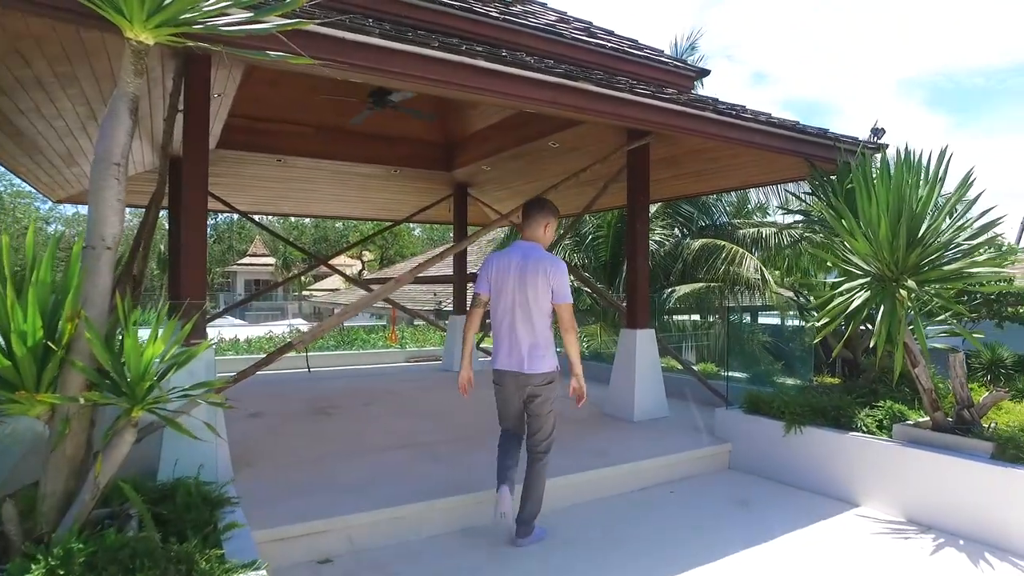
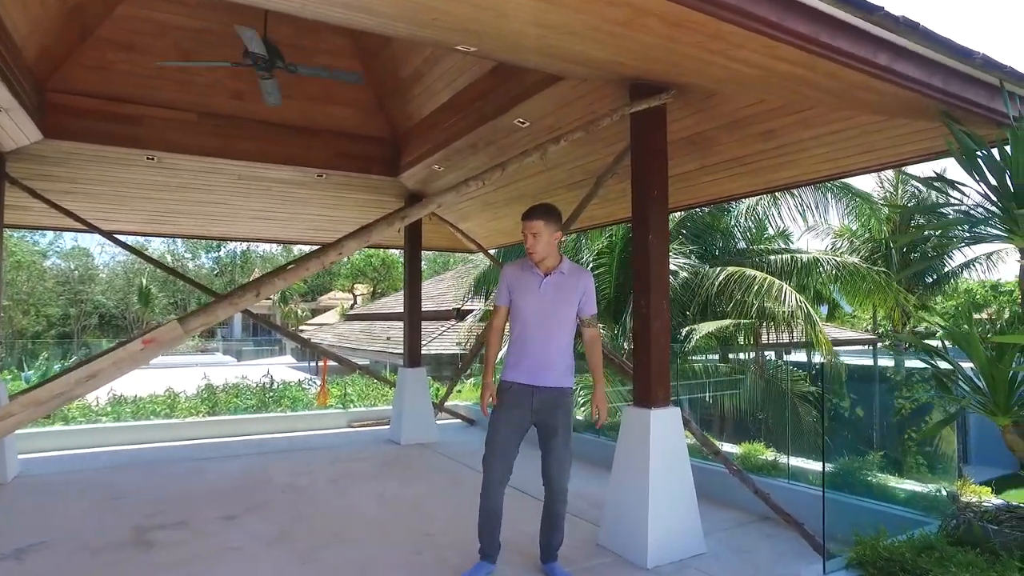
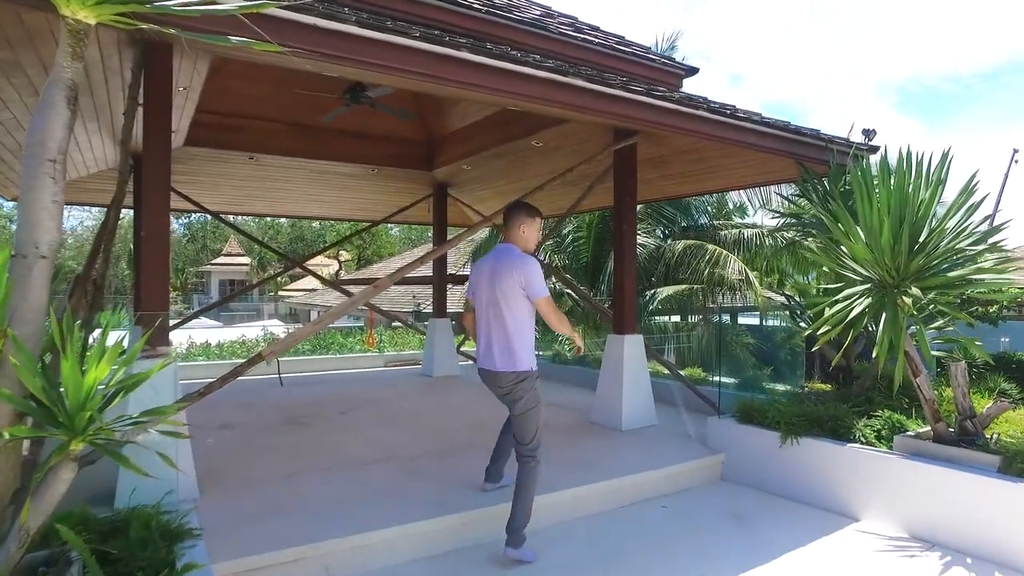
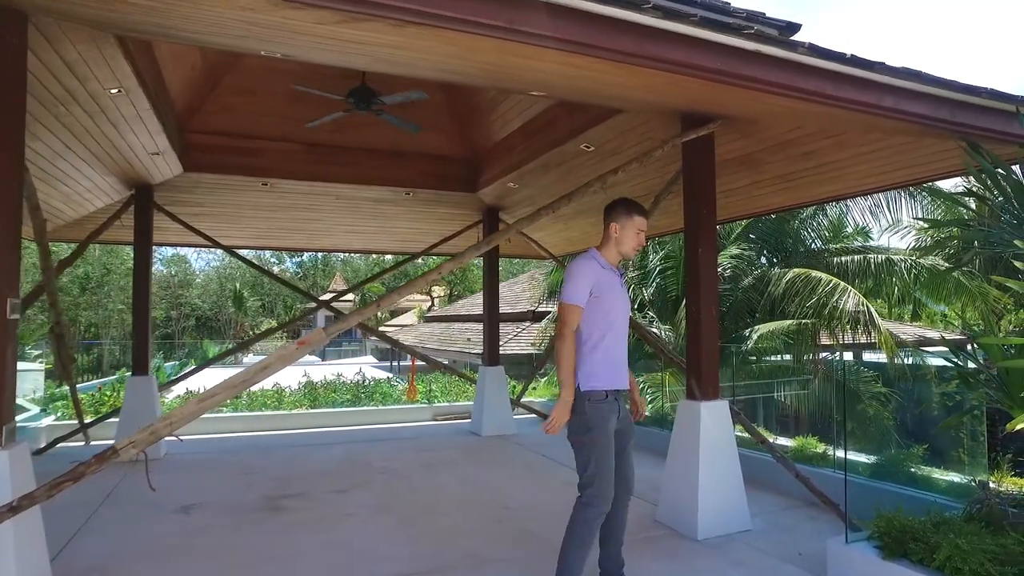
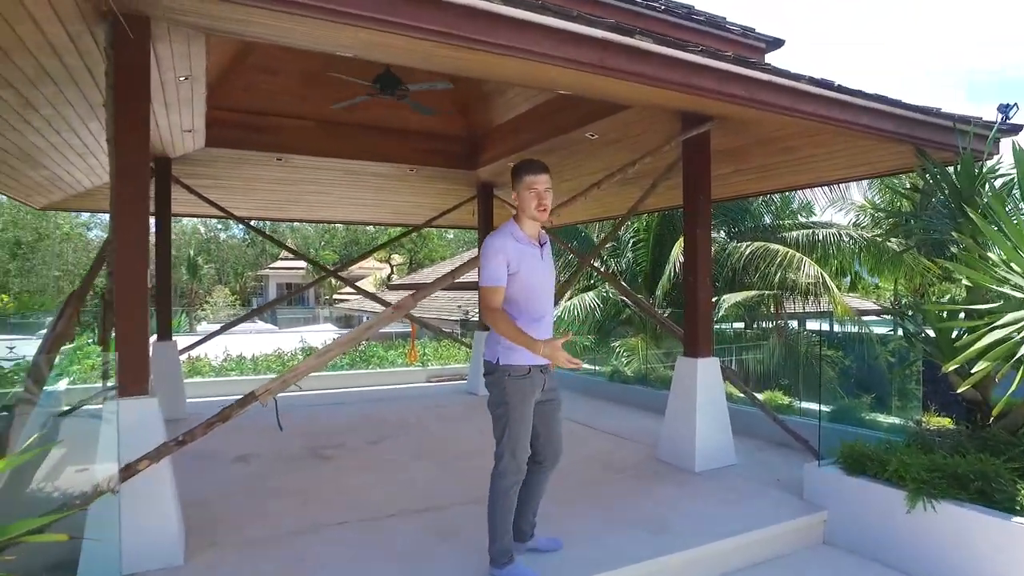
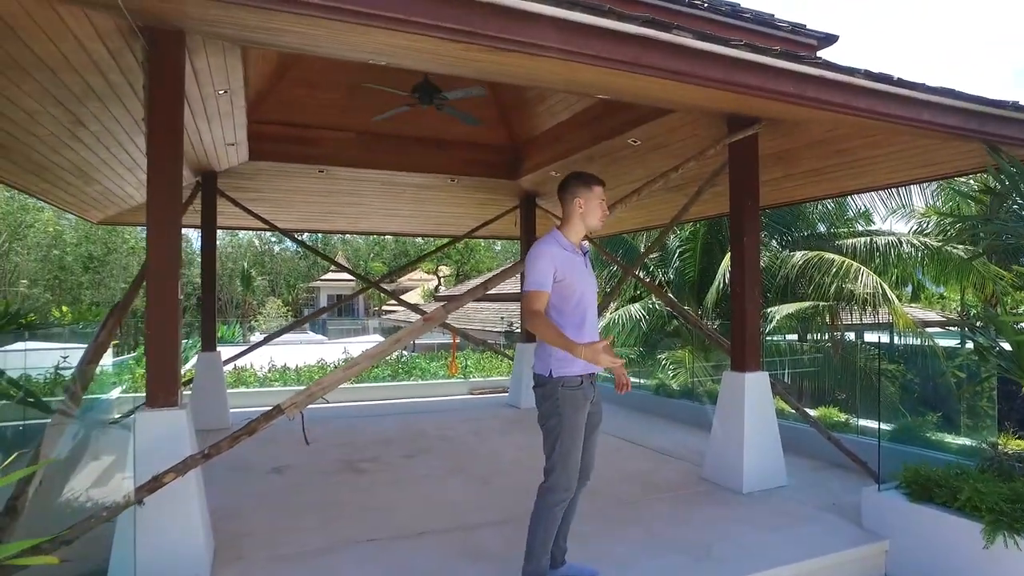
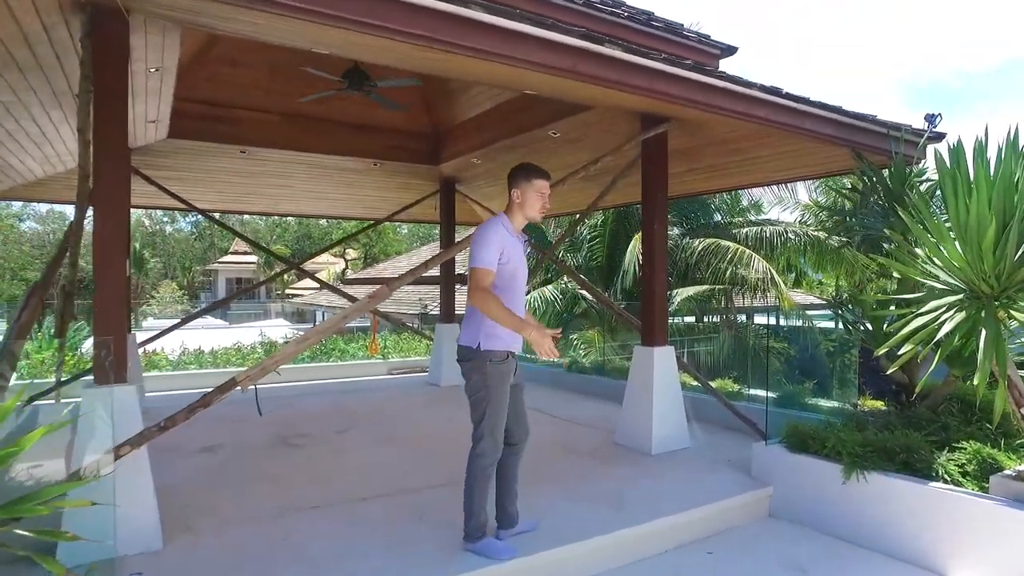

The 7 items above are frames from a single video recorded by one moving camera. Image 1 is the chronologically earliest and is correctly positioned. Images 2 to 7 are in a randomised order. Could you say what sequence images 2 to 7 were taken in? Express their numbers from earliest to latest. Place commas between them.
3, 7, 5, 6, 4, 2
